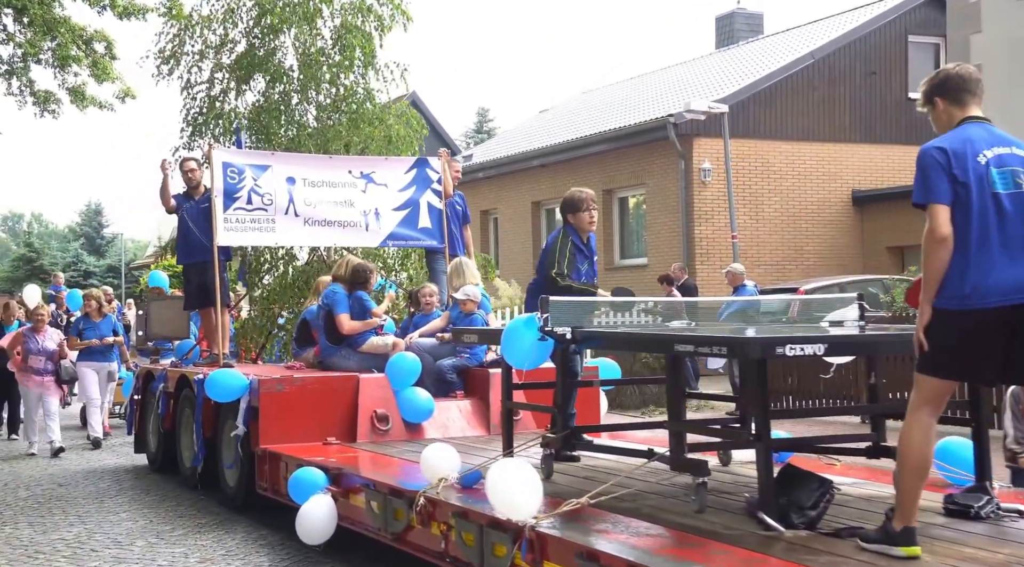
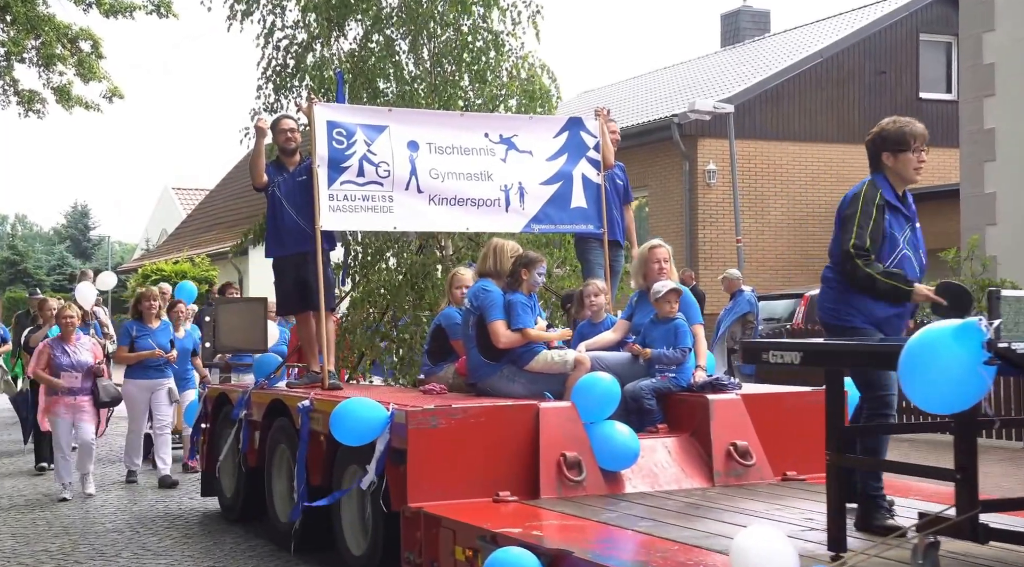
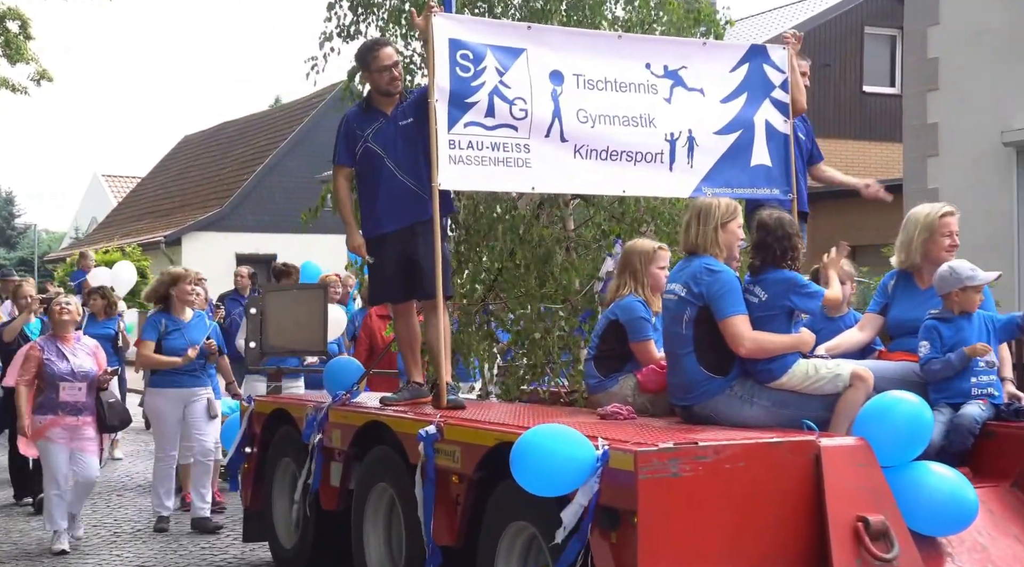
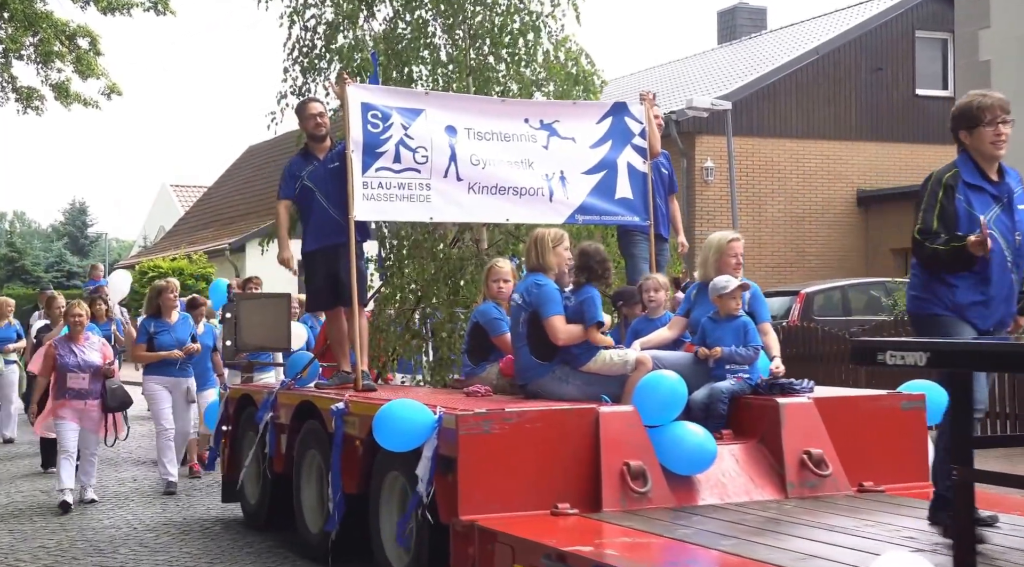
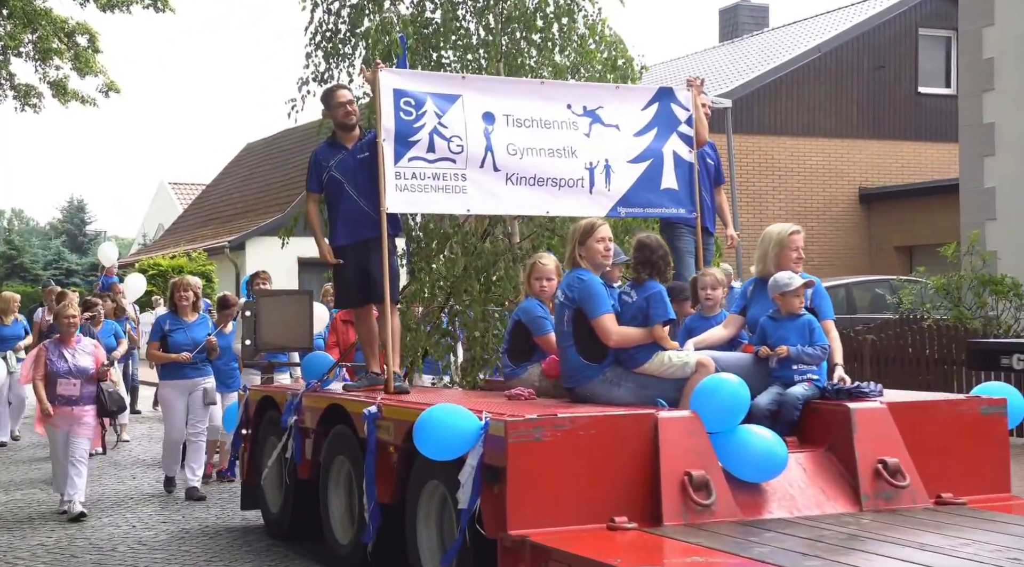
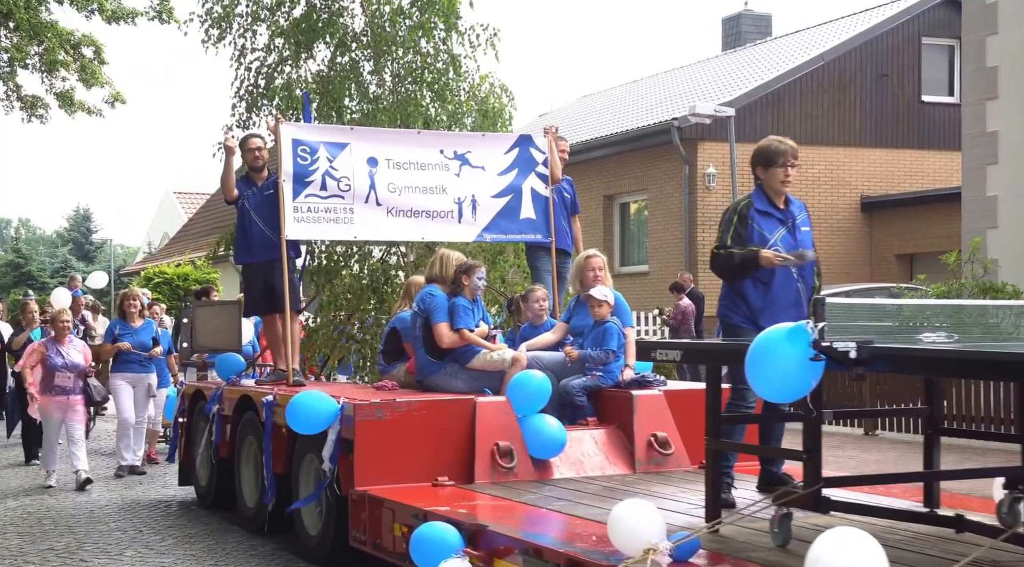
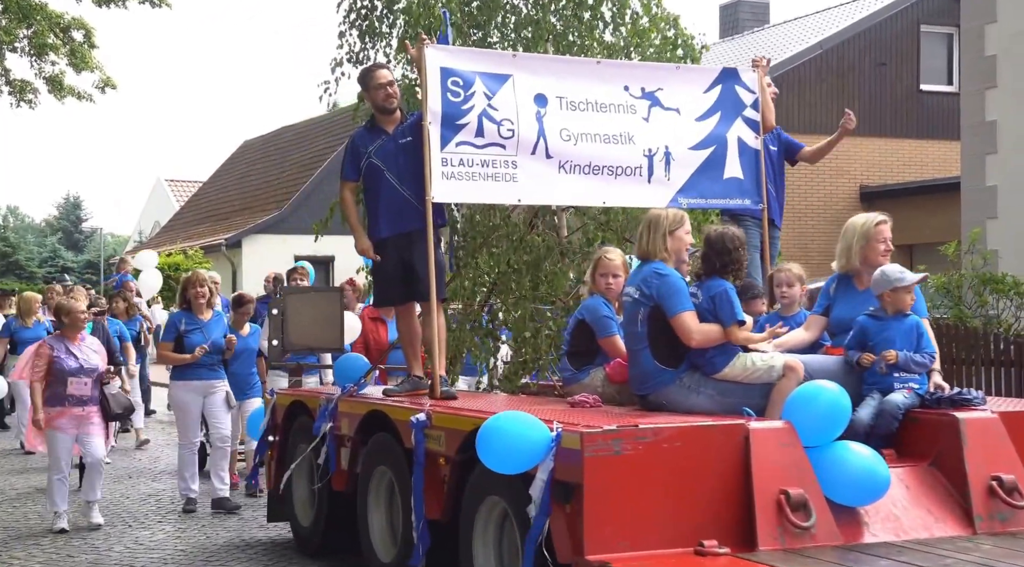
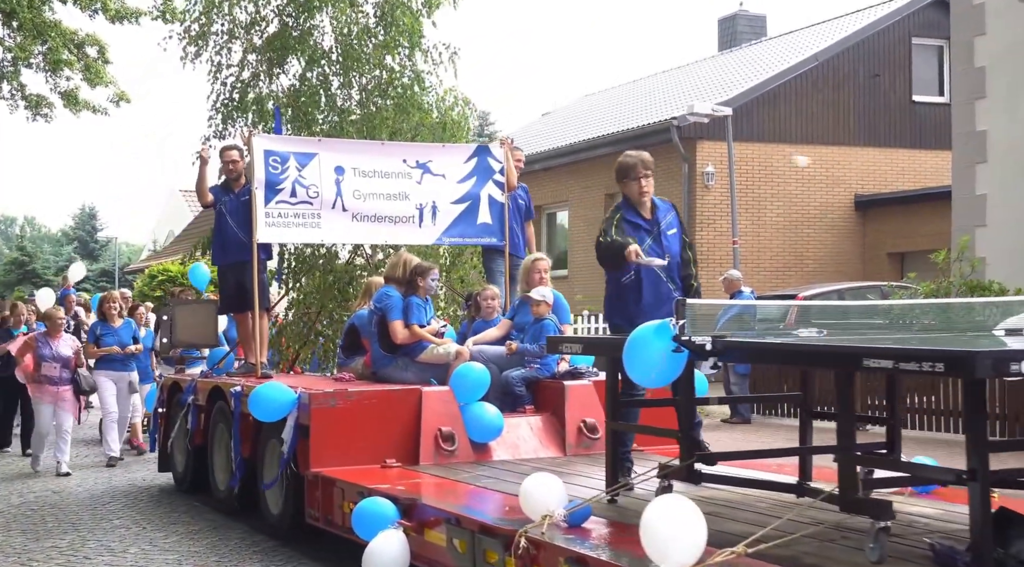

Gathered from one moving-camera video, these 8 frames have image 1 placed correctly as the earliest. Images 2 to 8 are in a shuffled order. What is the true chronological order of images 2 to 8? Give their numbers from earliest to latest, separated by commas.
8, 6, 2, 4, 5, 7, 3
